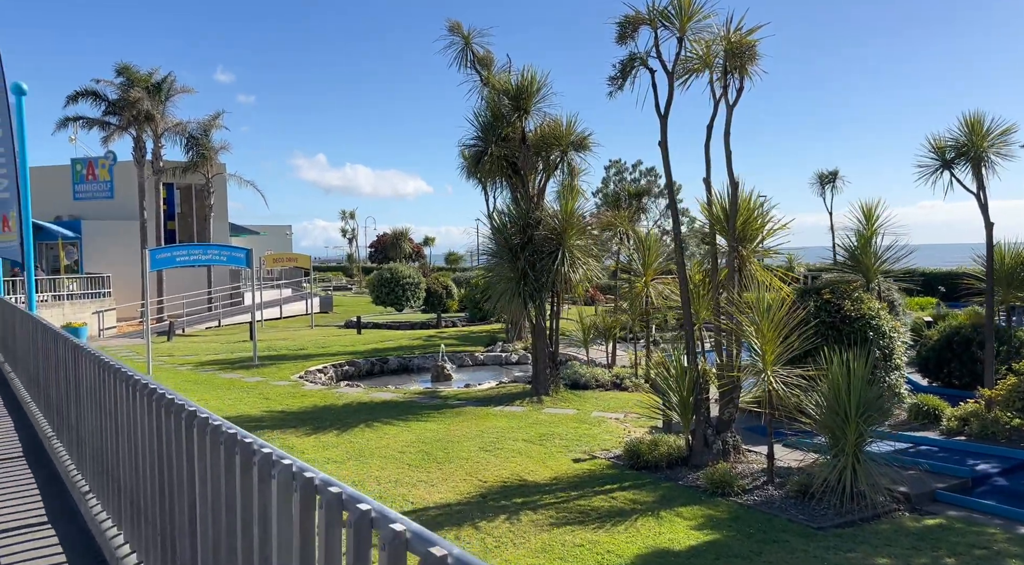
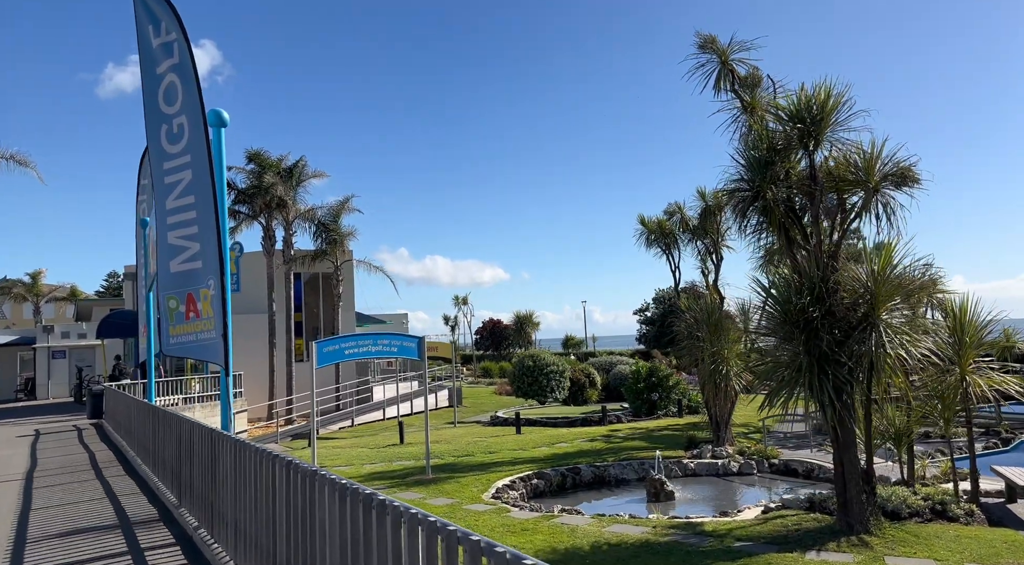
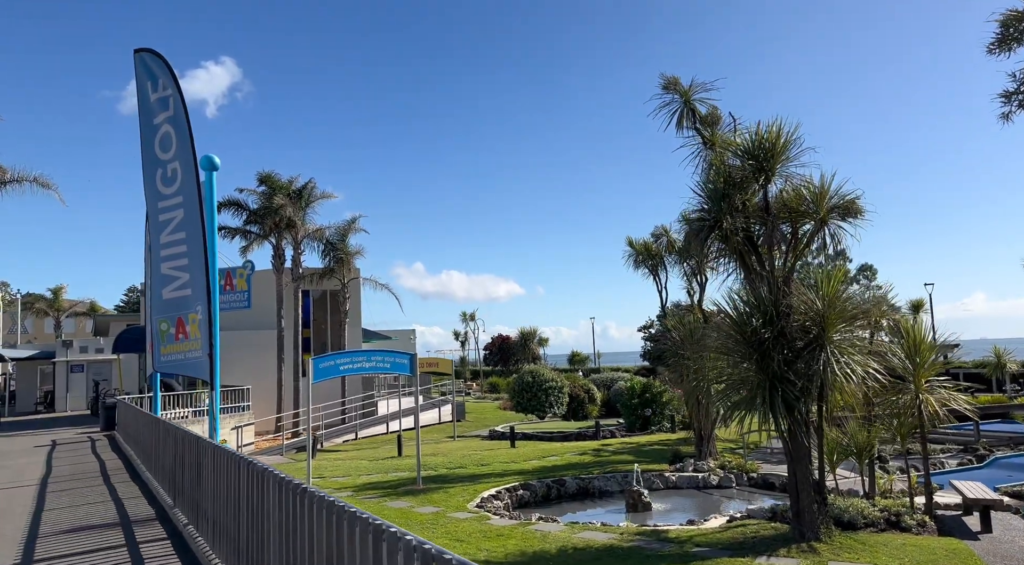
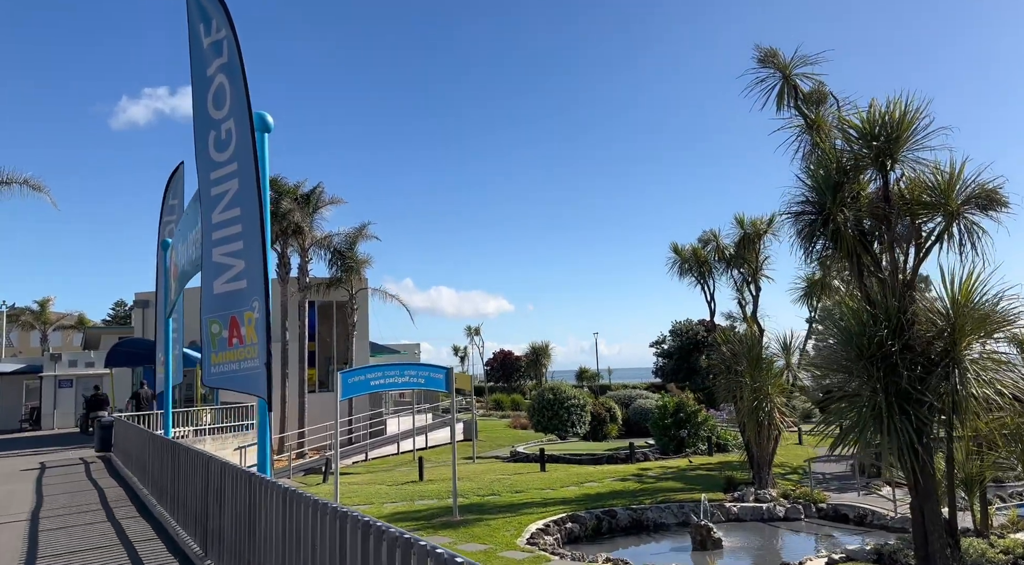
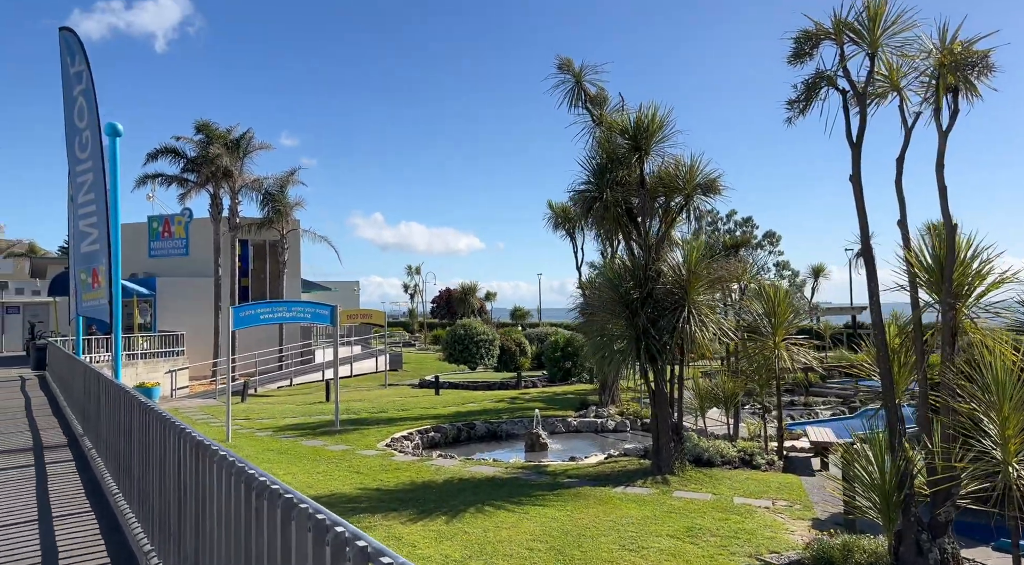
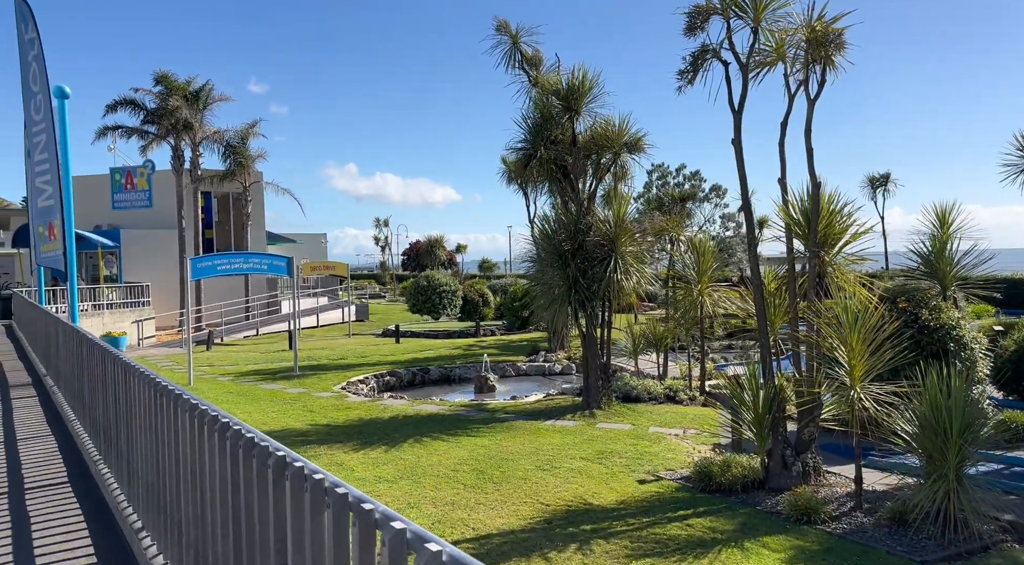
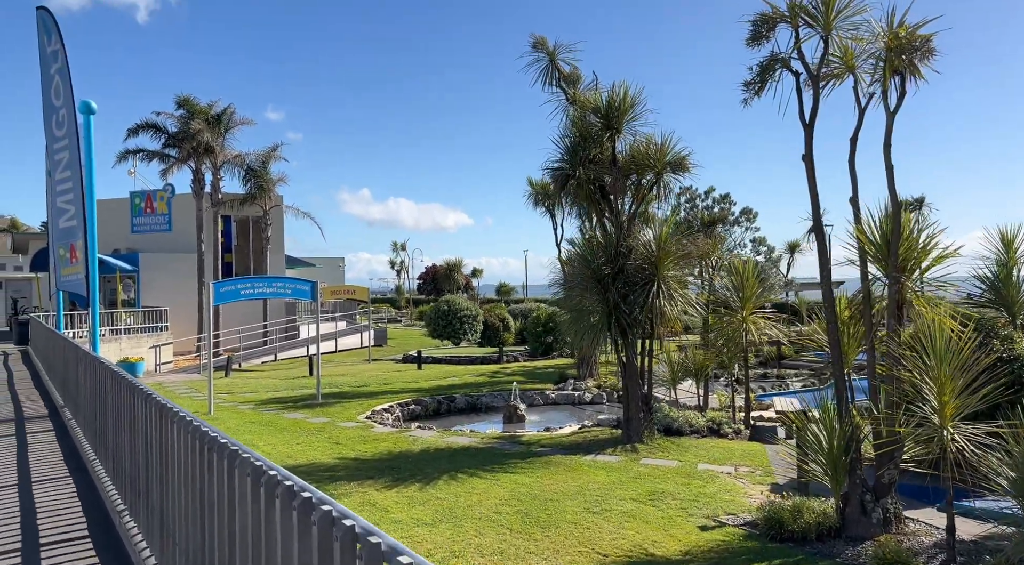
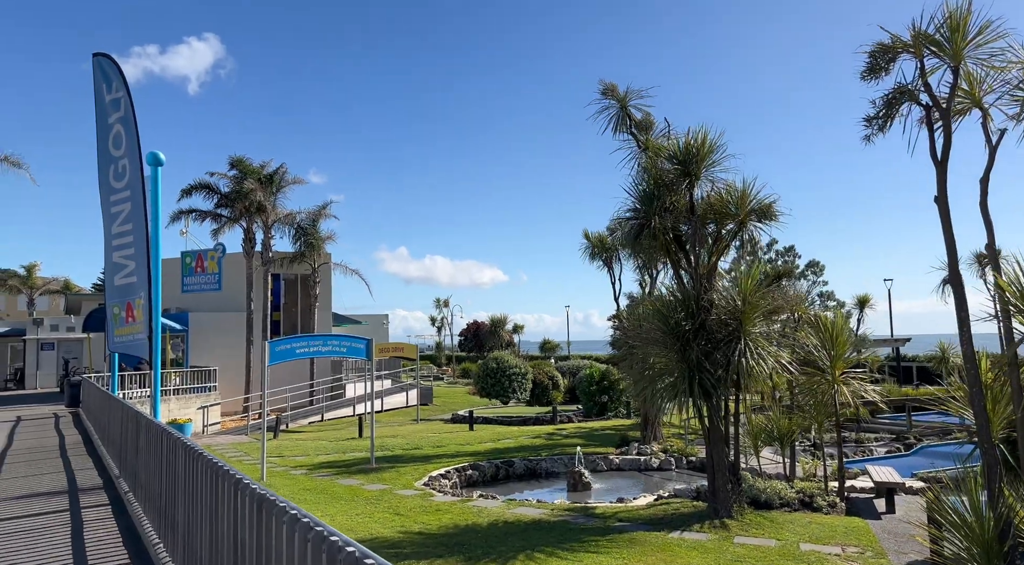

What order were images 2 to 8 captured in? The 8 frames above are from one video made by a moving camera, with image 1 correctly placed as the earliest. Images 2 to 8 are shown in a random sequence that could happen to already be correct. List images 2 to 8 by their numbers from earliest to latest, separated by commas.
6, 7, 5, 8, 3, 2, 4
